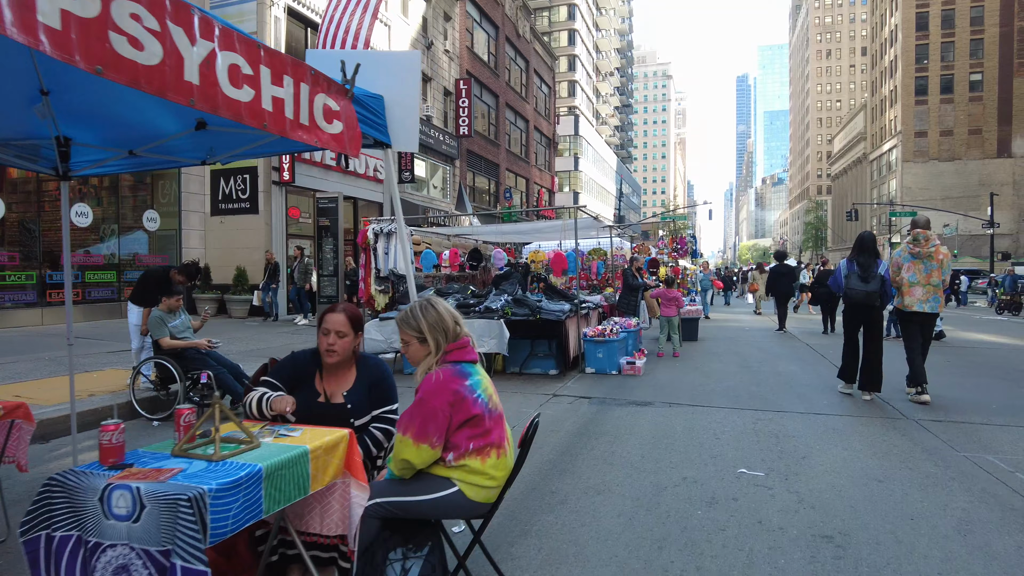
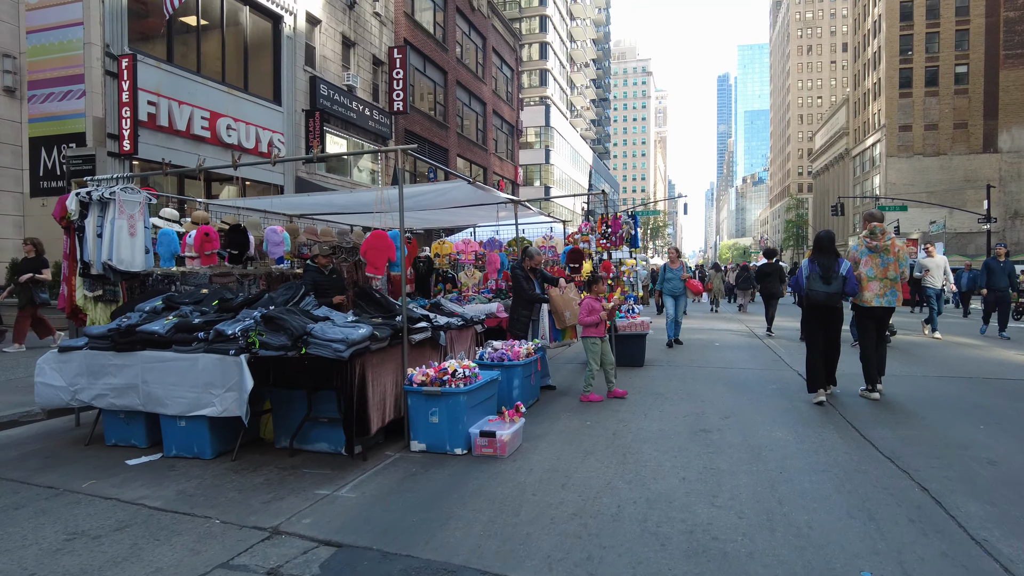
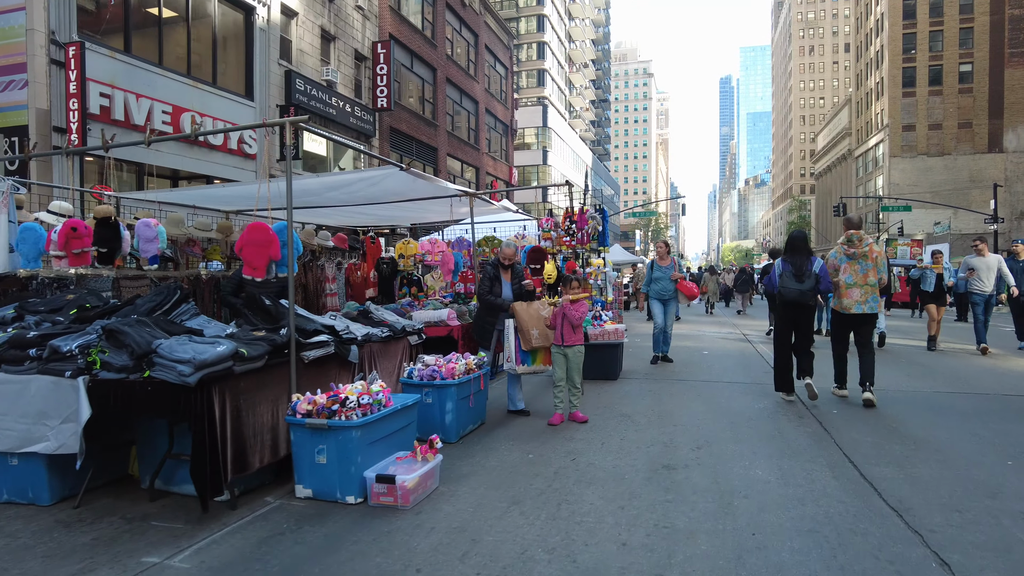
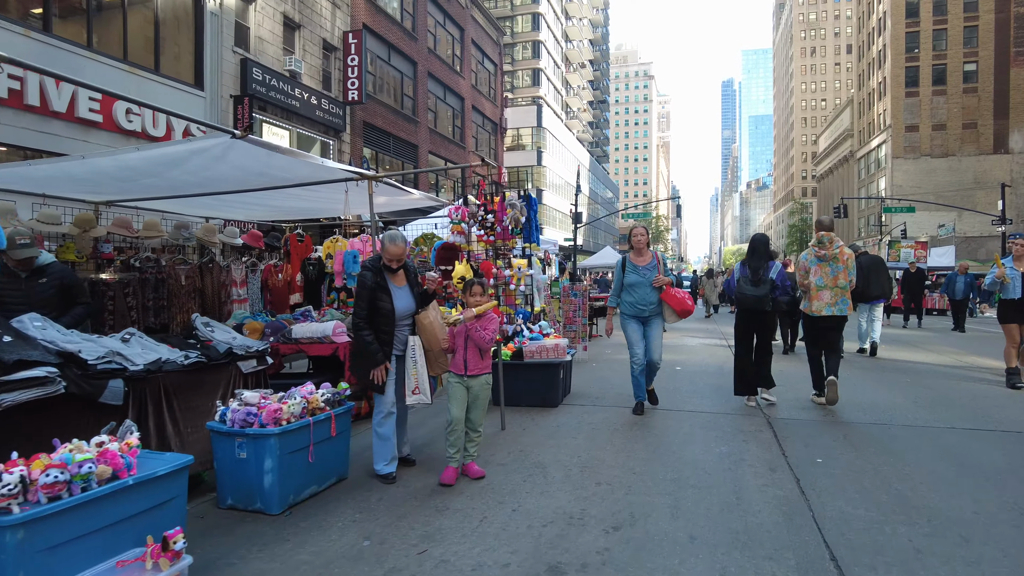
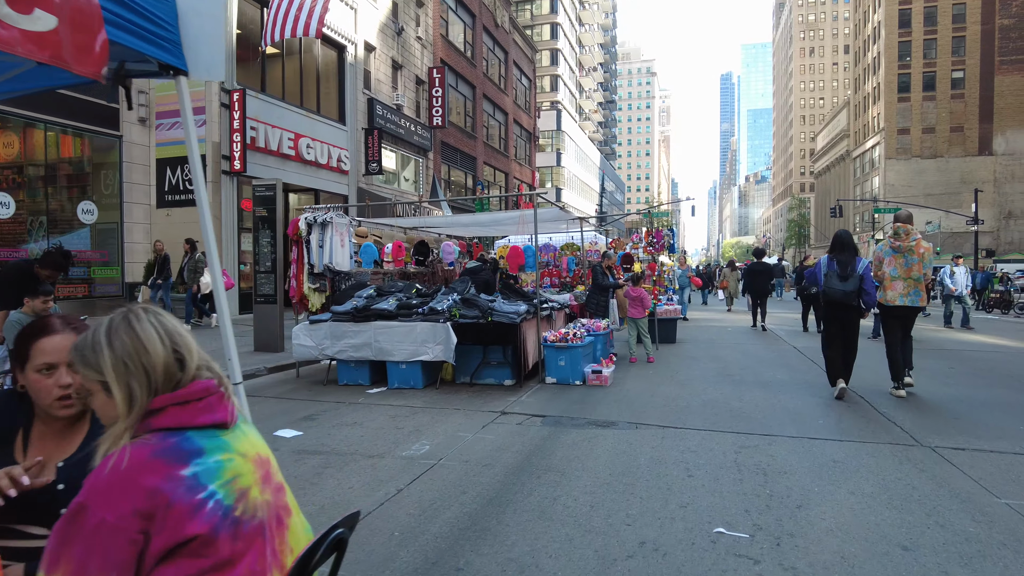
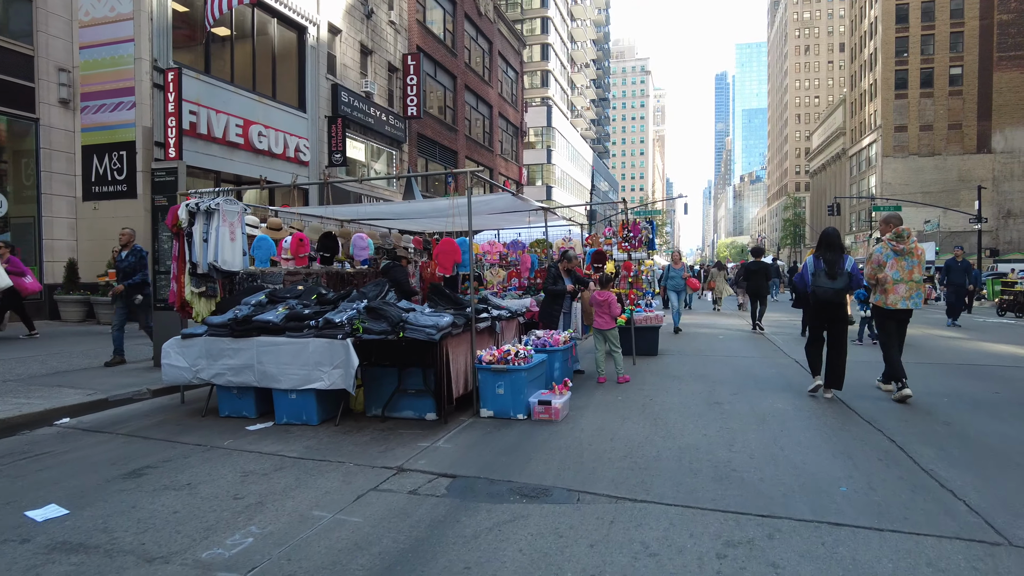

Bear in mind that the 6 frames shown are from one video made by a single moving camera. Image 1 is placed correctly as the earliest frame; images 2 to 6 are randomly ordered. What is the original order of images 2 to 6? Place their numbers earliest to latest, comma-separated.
5, 6, 2, 3, 4
